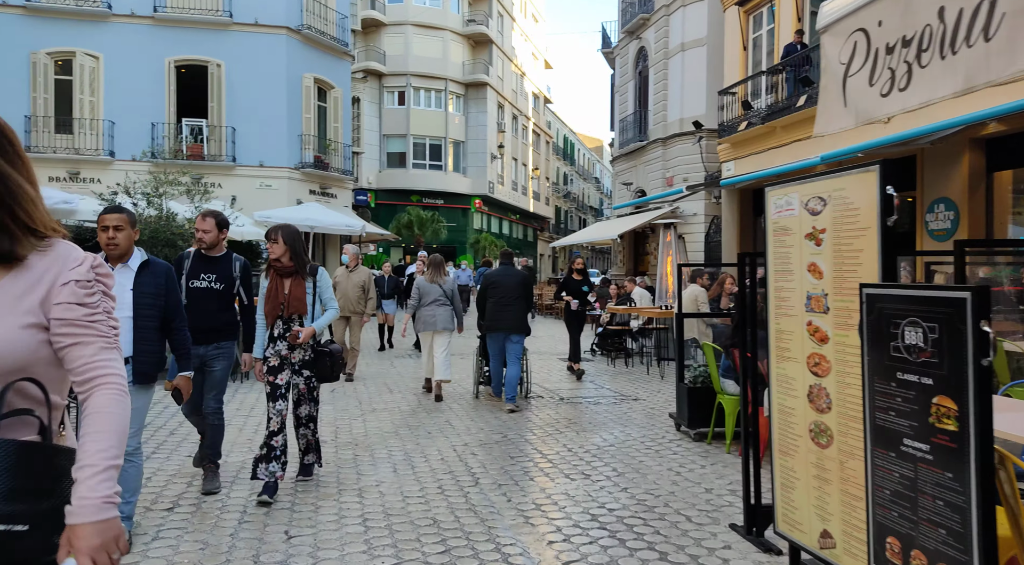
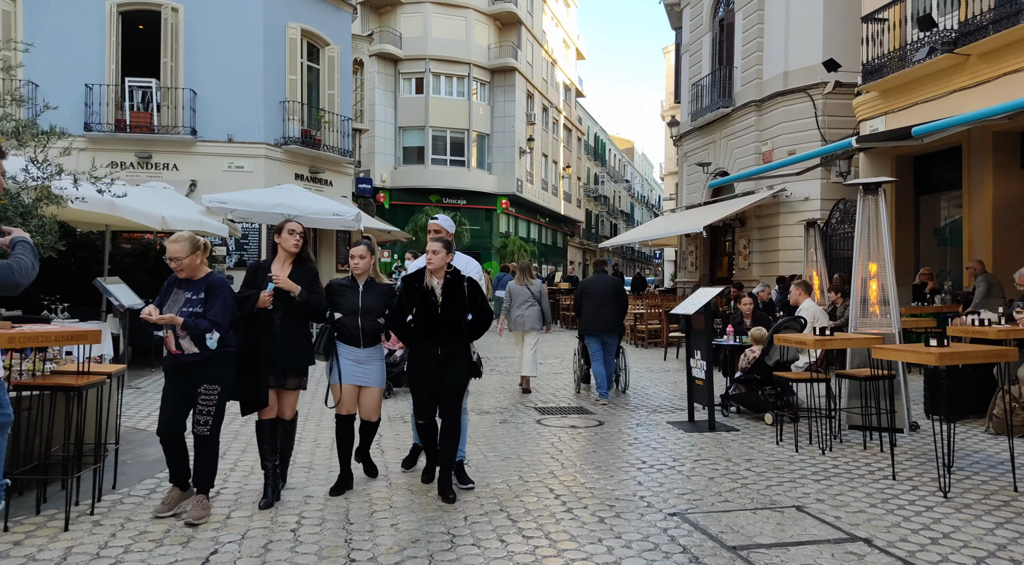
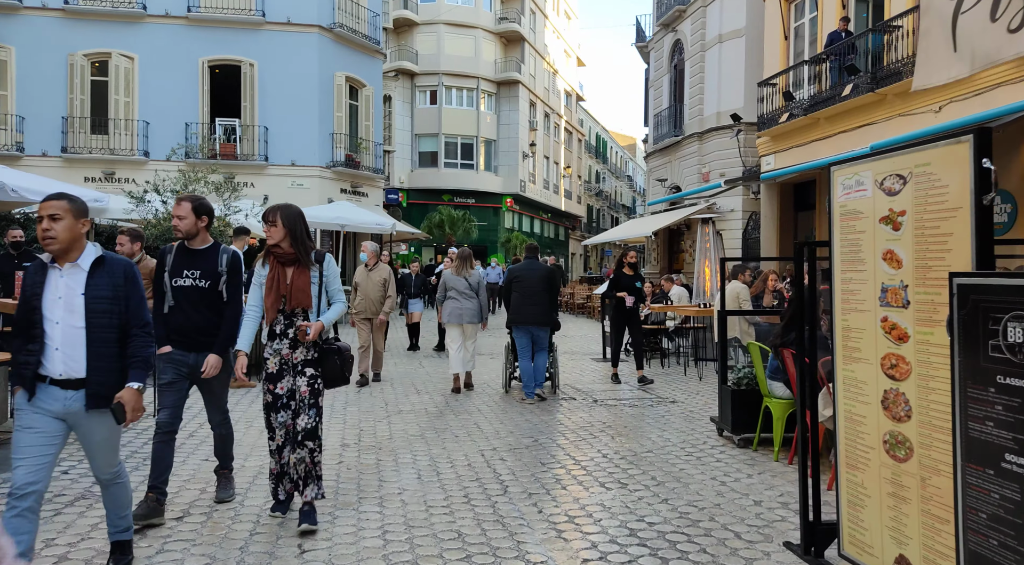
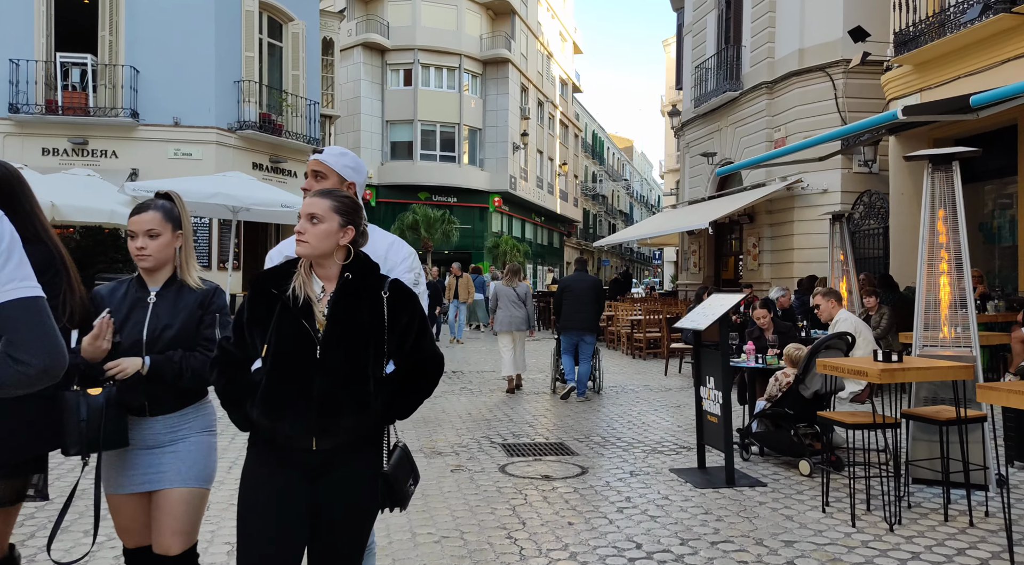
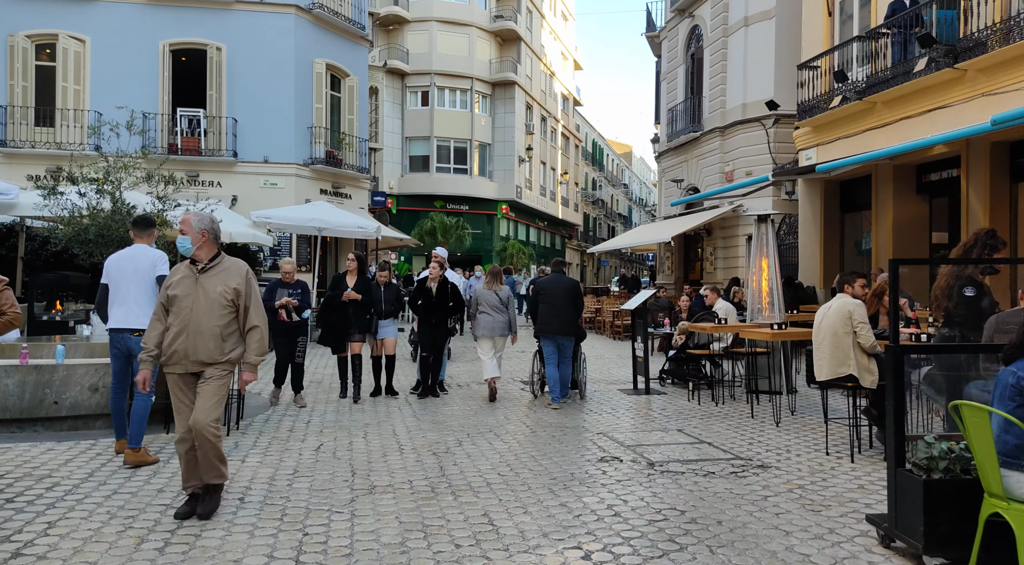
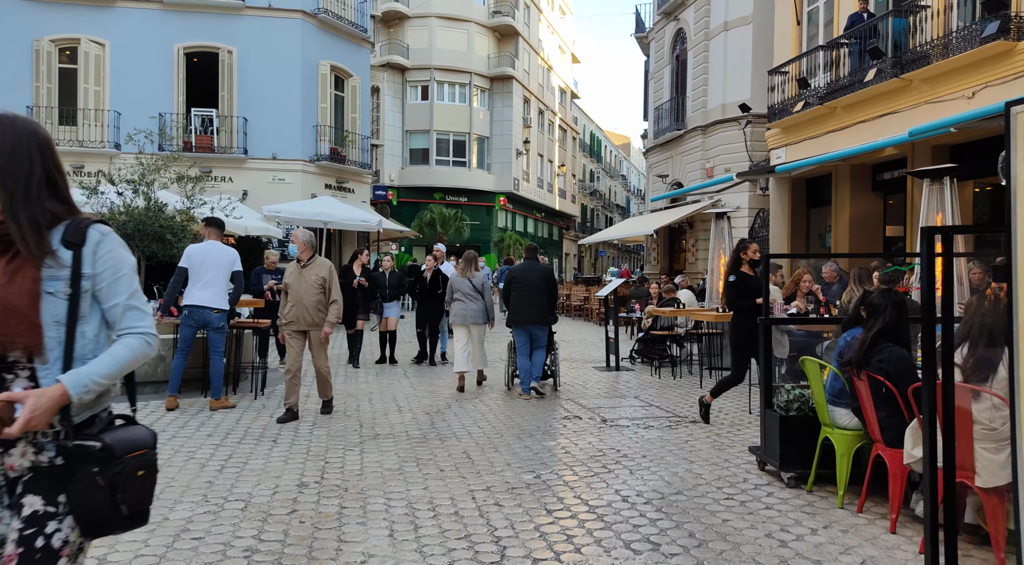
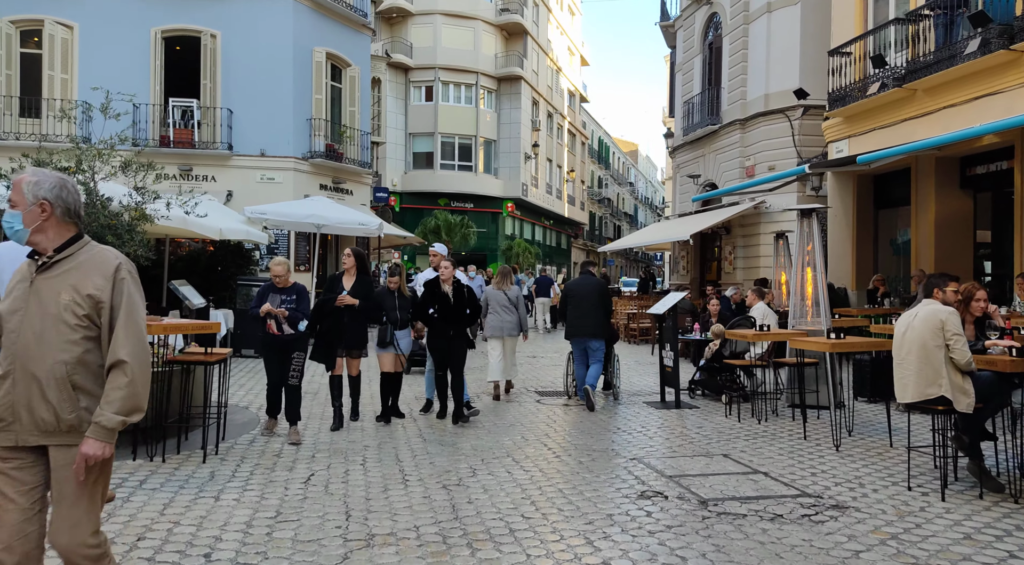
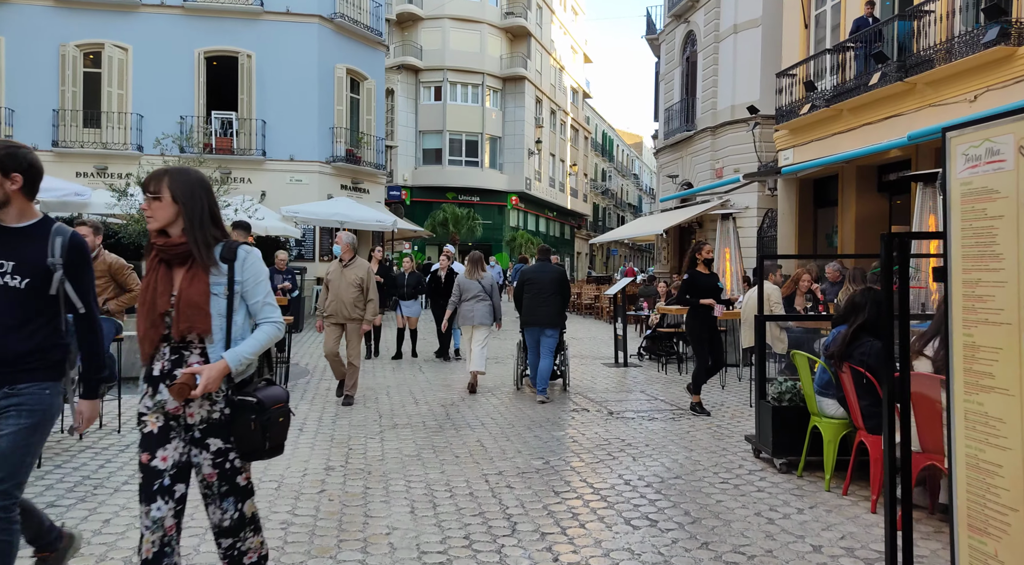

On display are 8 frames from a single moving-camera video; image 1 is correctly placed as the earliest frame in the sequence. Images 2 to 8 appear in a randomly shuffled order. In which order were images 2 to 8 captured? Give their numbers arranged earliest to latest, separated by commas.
3, 8, 6, 5, 7, 2, 4
